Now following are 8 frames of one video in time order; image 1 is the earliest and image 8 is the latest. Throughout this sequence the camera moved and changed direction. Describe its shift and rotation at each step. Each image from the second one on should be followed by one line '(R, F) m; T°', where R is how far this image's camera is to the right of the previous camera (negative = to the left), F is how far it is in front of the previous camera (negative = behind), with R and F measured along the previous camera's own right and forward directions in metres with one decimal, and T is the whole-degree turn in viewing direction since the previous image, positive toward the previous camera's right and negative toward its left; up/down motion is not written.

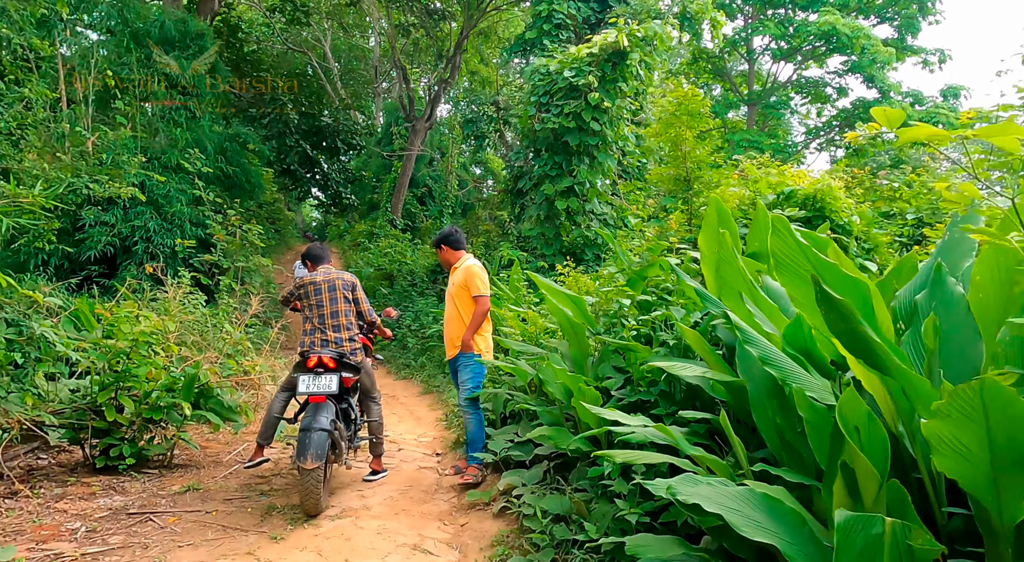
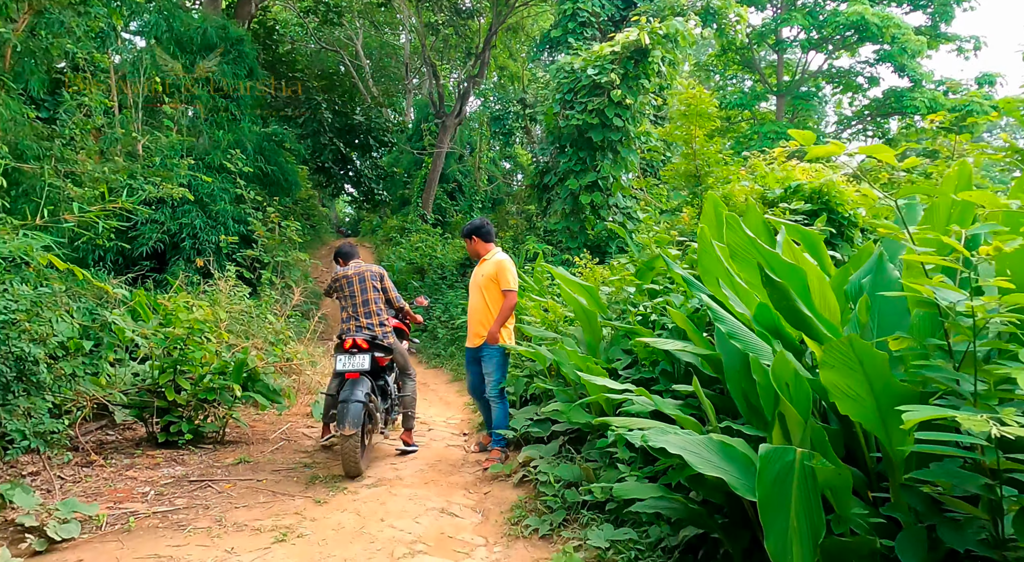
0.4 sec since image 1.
(+0.1, -0.4) m; -2°
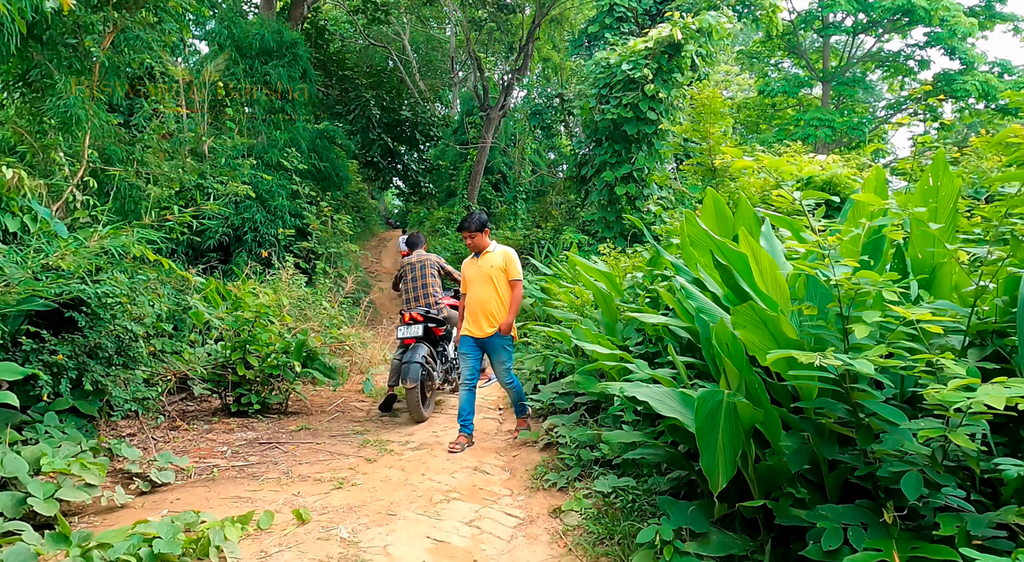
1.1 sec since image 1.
(+0.1, -0.5) m; -4°
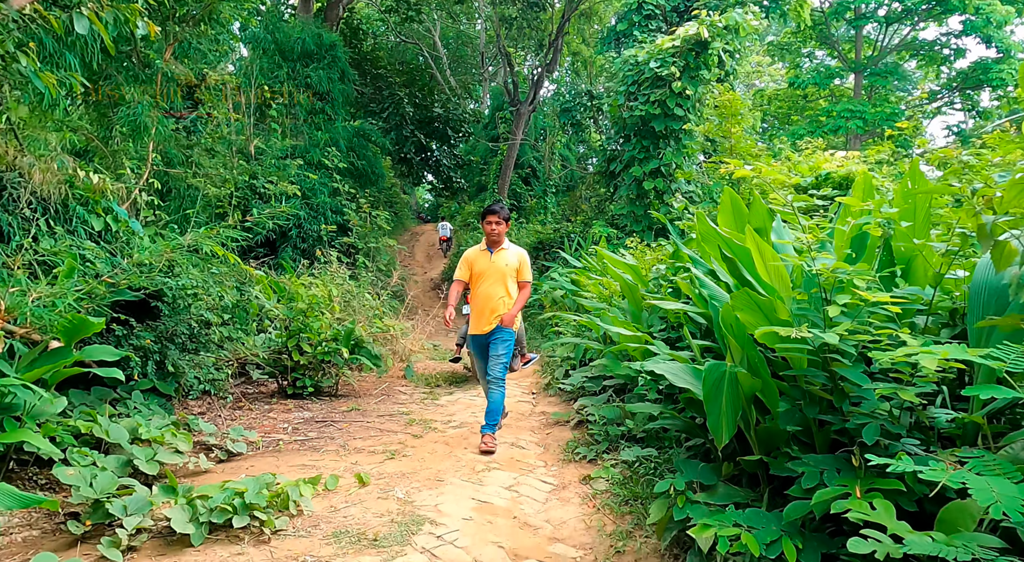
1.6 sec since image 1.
(0.0, -0.4) m; -2°
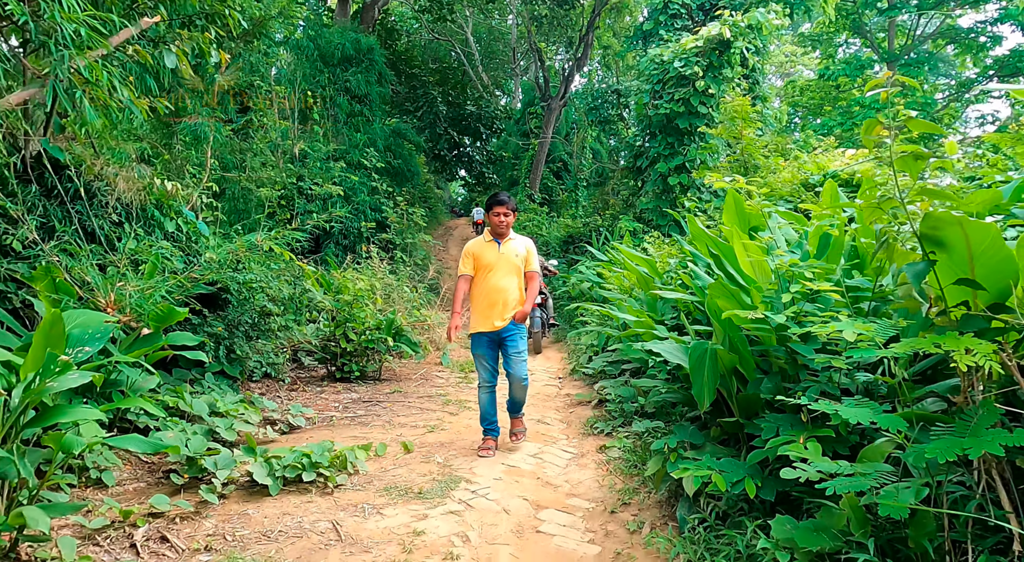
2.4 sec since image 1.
(+0.1, -0.5) m; -3°
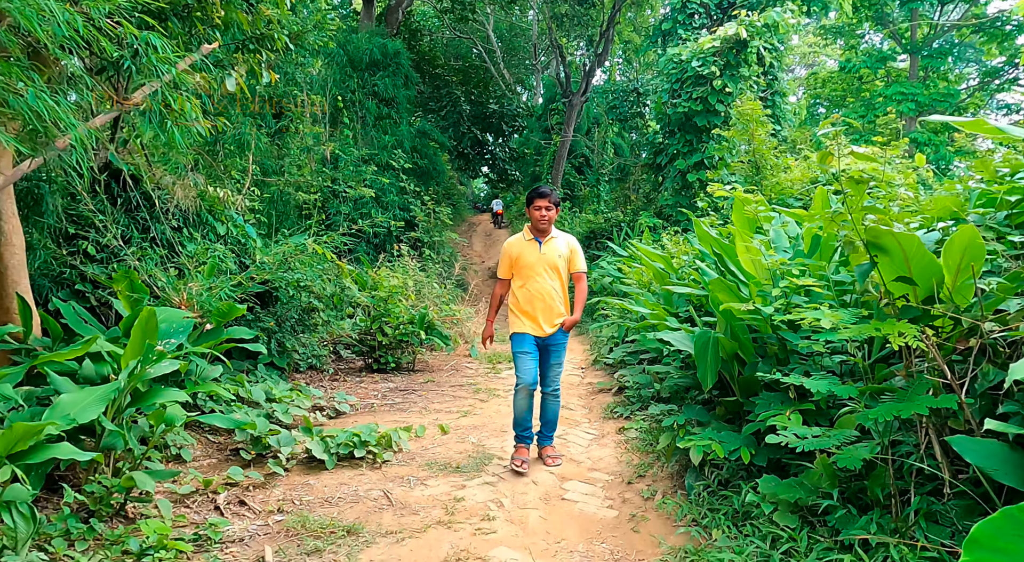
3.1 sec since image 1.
(0.0, -0.4) m; -2°
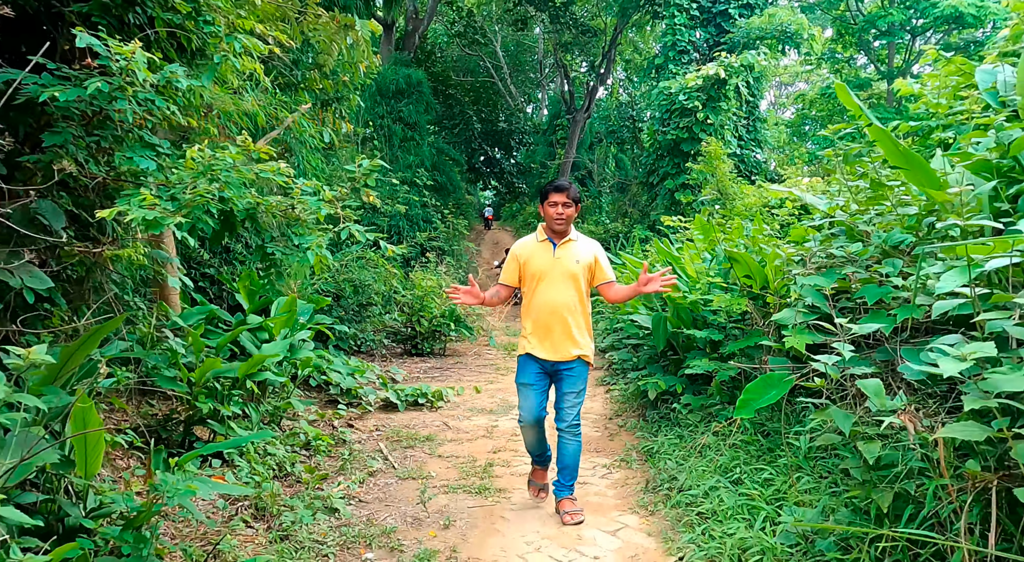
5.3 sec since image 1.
(-0.1, -1.7) m; 0°
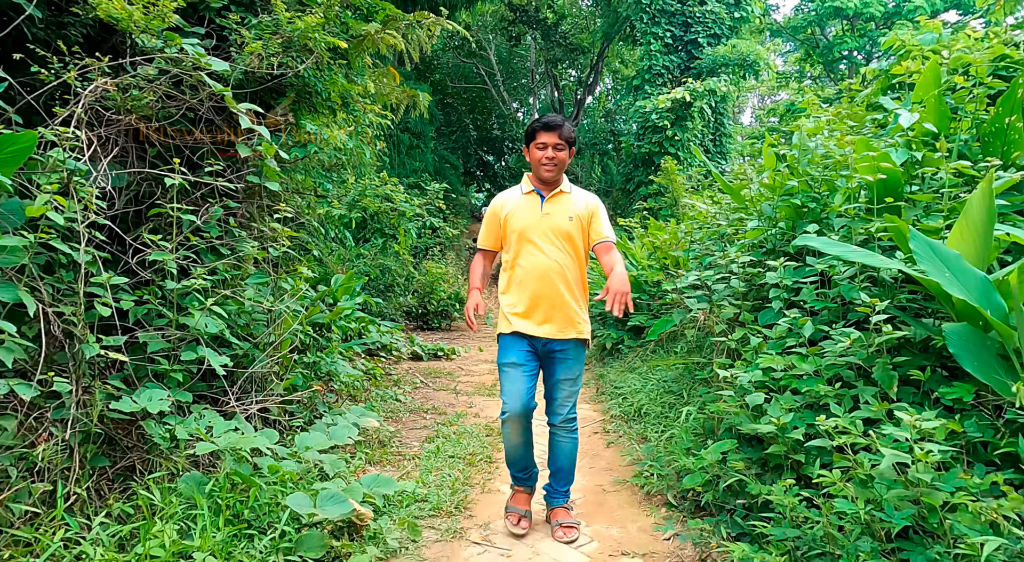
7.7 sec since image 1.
(-0.1, -1.9) m; +1°
